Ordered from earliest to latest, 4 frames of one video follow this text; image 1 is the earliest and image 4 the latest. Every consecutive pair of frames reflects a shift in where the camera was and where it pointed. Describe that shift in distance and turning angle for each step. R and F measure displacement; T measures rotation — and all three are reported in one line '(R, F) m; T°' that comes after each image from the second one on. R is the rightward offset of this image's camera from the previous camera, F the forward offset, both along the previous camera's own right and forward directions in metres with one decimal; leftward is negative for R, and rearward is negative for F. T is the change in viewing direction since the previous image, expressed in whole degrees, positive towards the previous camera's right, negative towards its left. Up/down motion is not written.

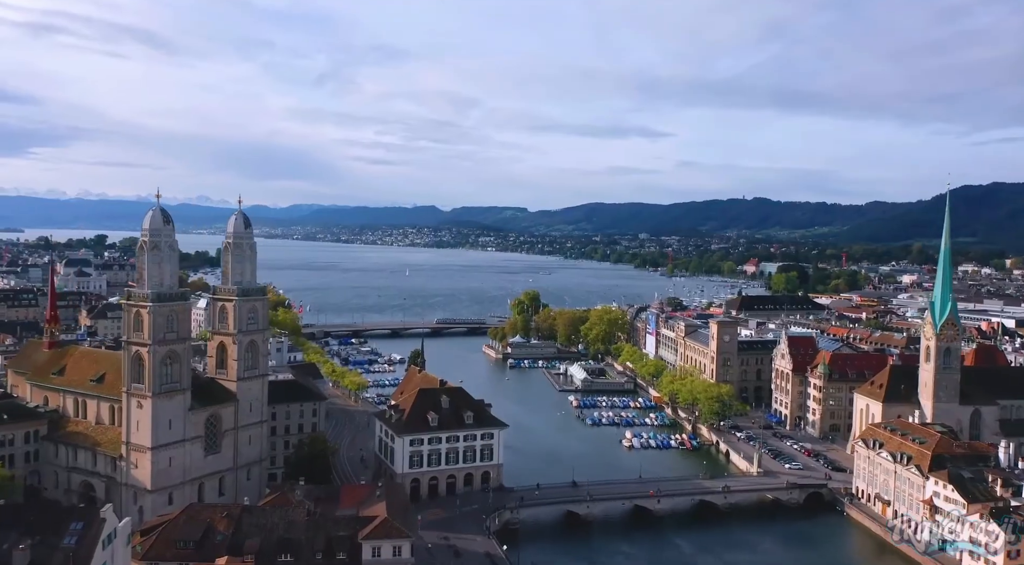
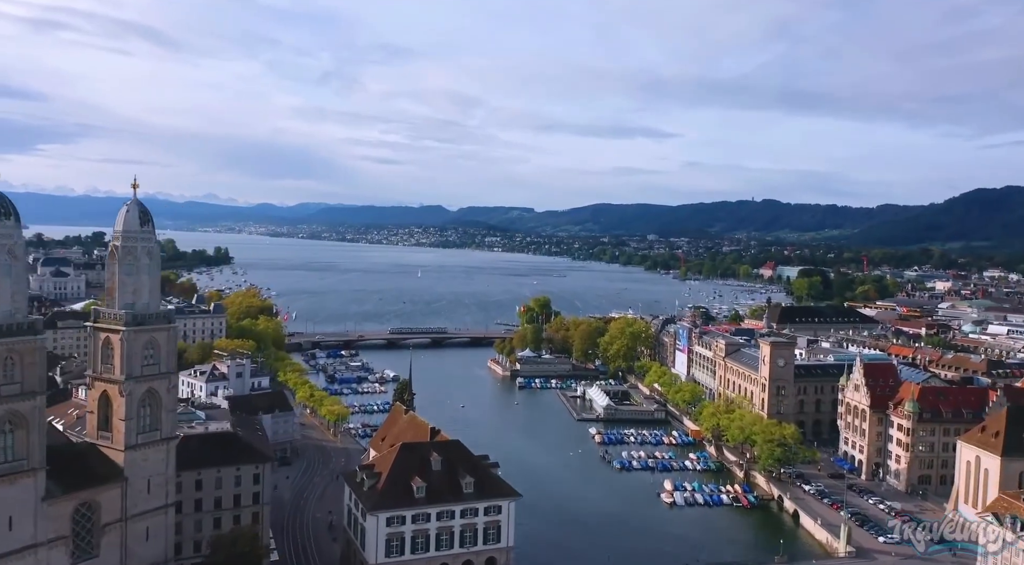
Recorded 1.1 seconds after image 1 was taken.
(-0.2, +6.1) m; 0°
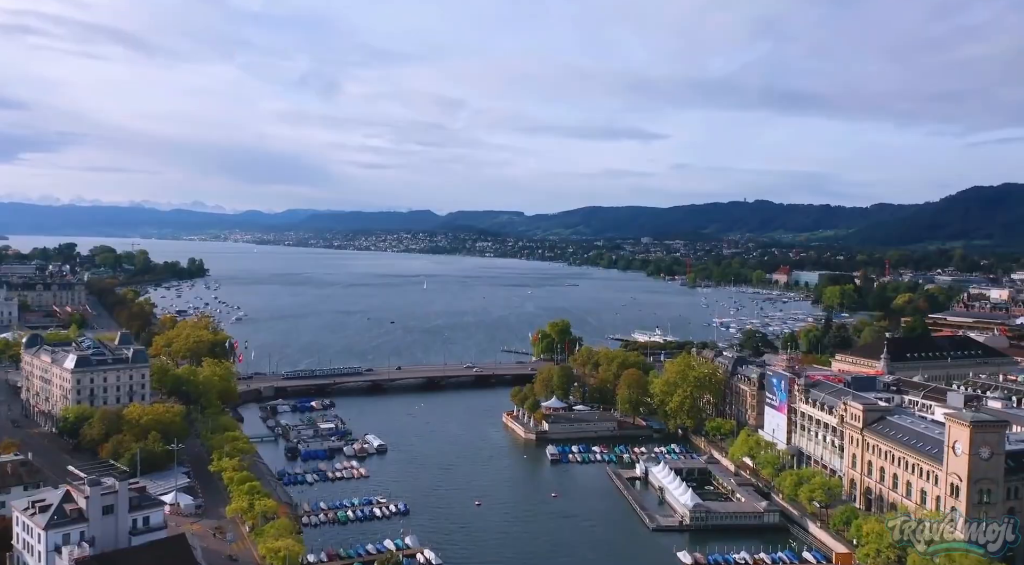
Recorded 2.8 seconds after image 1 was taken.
(-1.4, +11.3) m; +1°
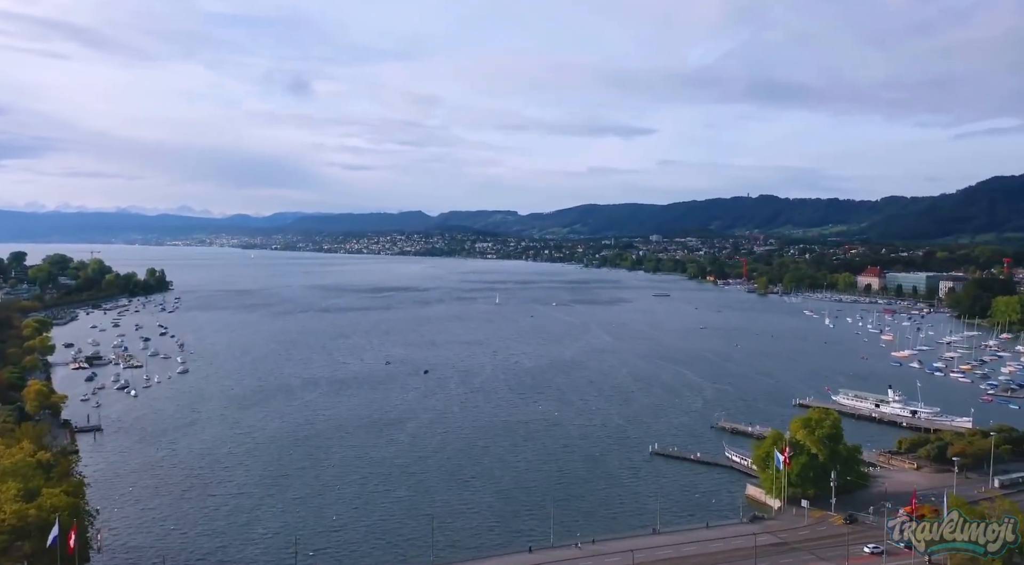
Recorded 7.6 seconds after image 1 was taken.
(-6.4, +28.0) m; +1°
